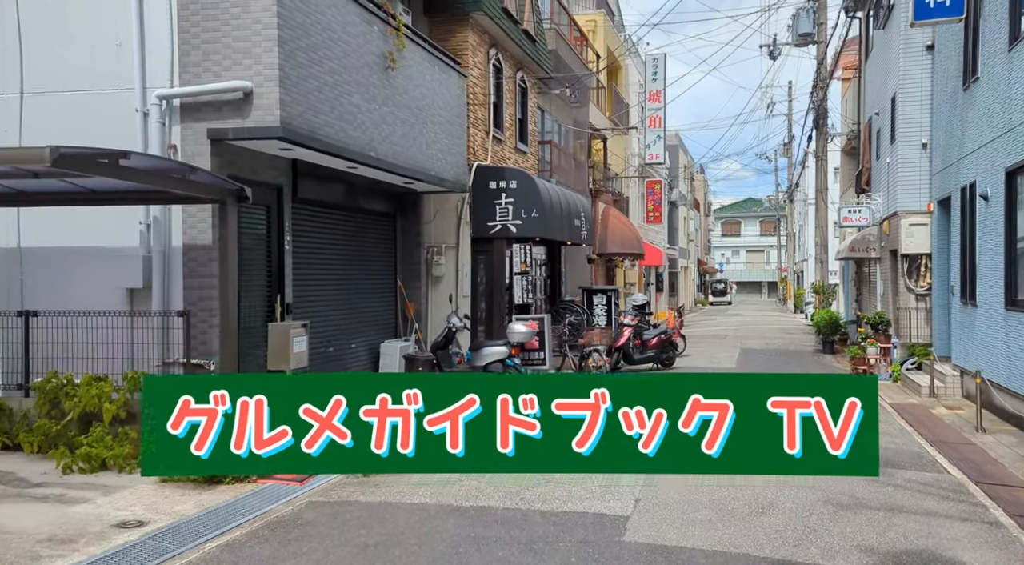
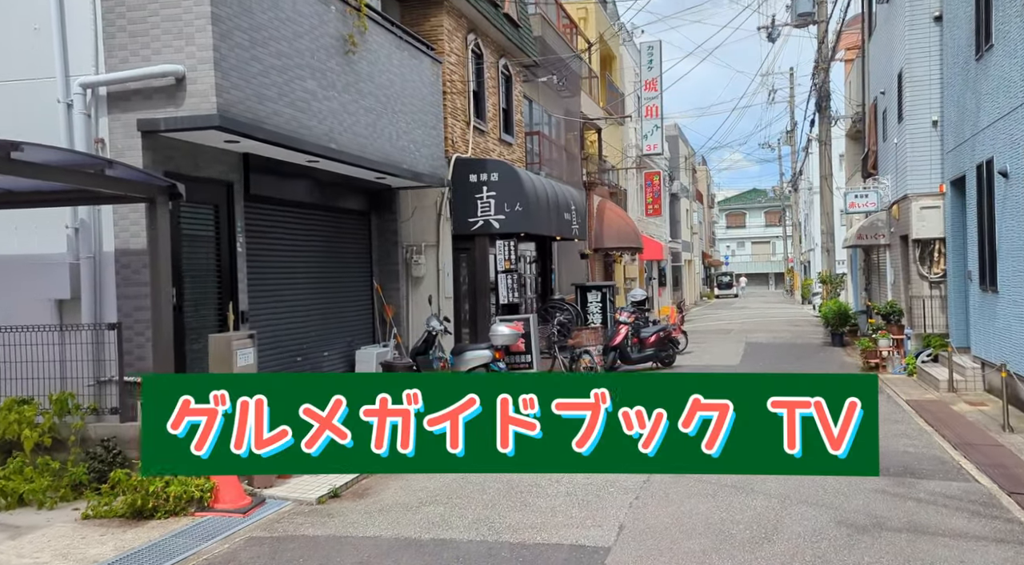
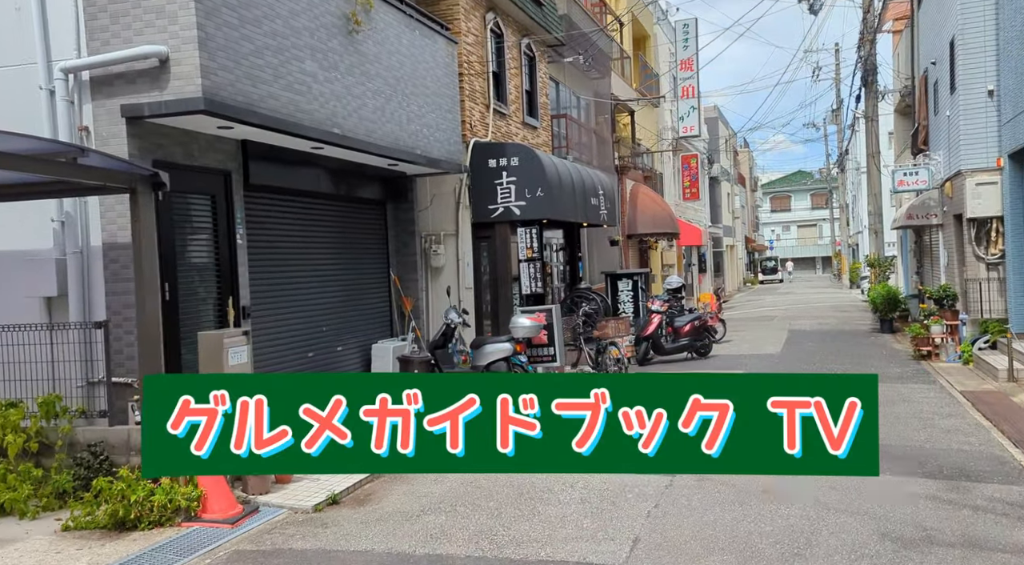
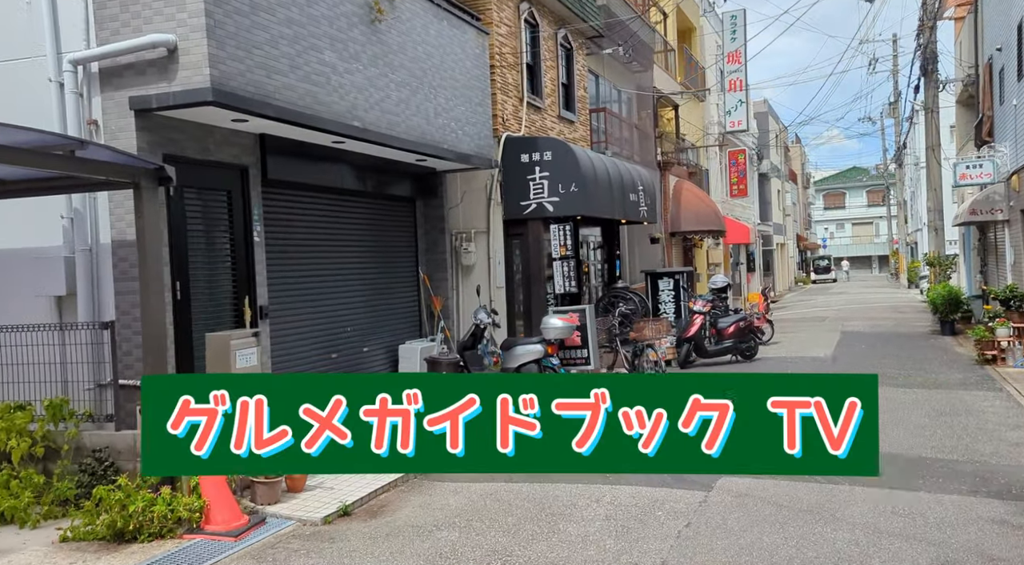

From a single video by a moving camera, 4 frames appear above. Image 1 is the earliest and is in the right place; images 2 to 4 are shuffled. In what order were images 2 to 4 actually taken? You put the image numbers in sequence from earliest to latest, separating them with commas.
2, 3, 4
